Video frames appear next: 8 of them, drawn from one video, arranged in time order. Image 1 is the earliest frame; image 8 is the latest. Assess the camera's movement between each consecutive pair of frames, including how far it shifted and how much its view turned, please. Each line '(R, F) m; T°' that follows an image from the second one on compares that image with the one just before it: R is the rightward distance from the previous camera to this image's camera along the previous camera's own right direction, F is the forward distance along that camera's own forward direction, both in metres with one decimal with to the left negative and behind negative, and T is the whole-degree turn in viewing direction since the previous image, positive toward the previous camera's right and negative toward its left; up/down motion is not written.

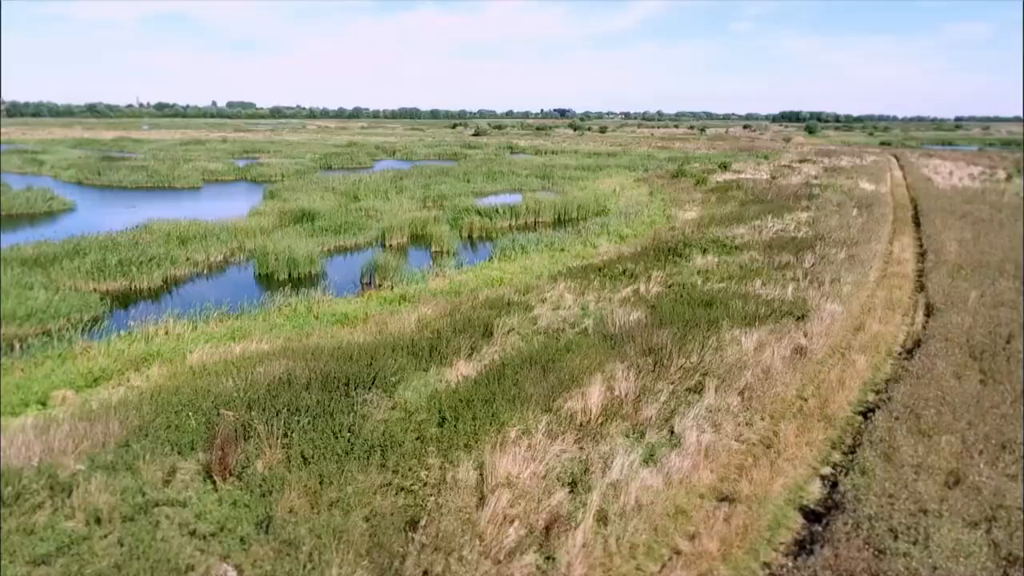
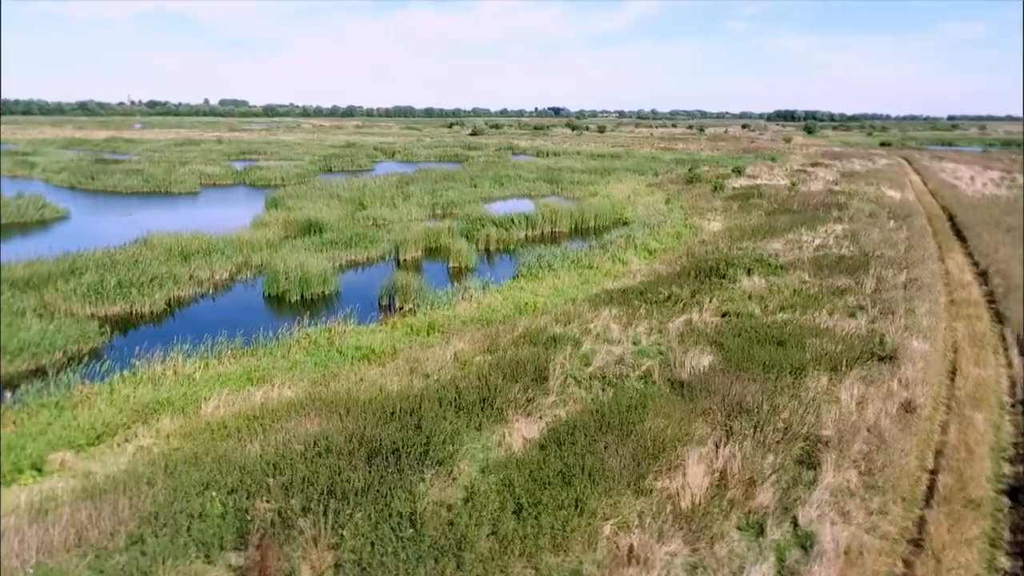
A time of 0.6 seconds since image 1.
(-0.4, +0.6) m; +1°
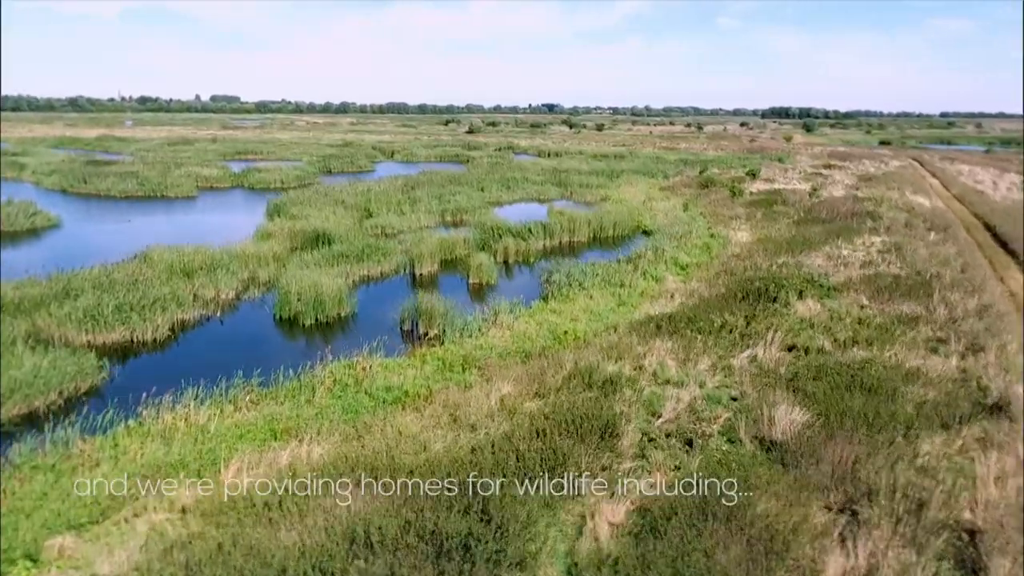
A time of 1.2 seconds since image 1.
(-0.4, +0.6) m; +1°
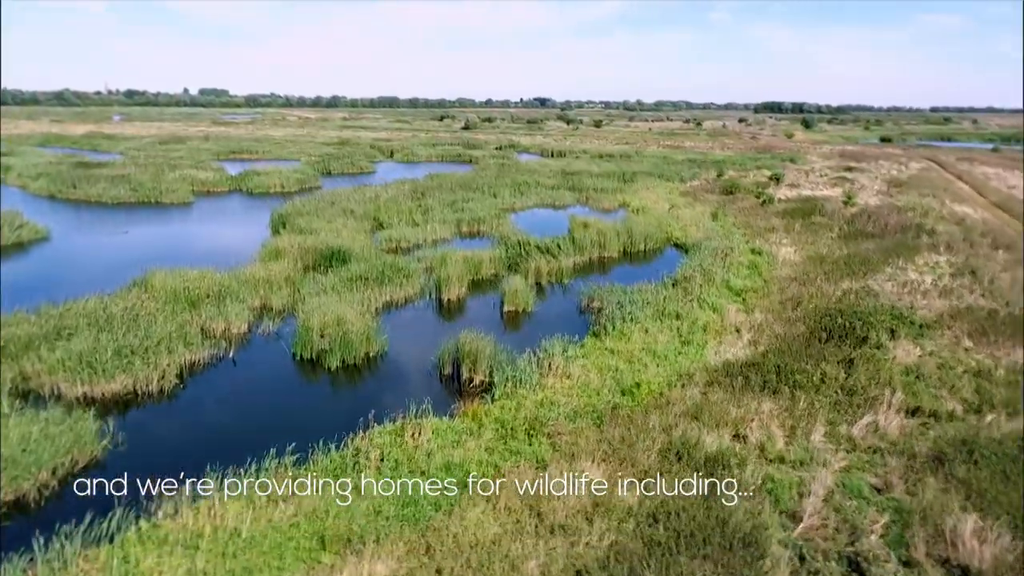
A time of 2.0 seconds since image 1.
(-0.6, +0.9) m; +1°
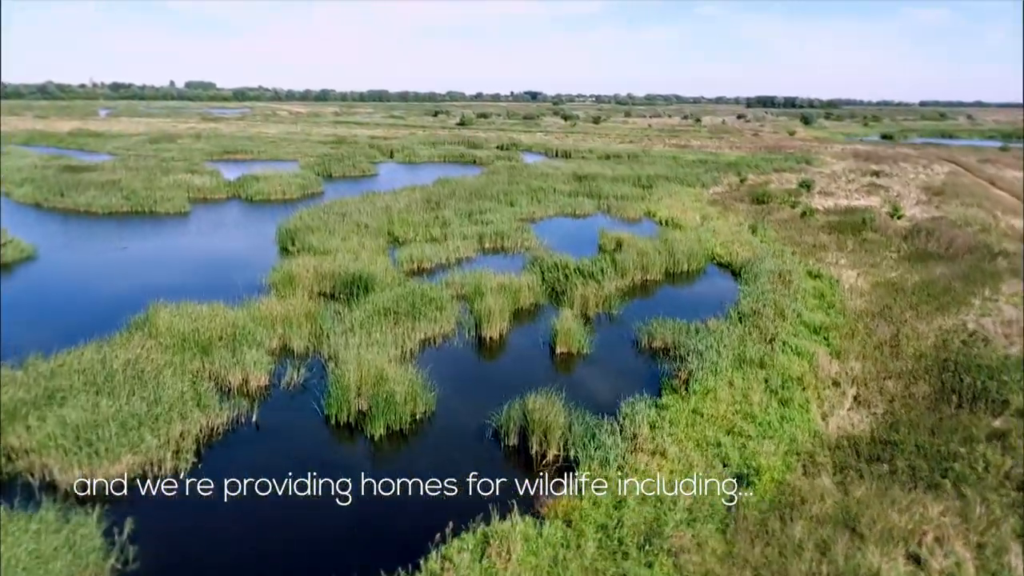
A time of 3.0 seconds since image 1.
(-0.7, +1.0) m; +1°
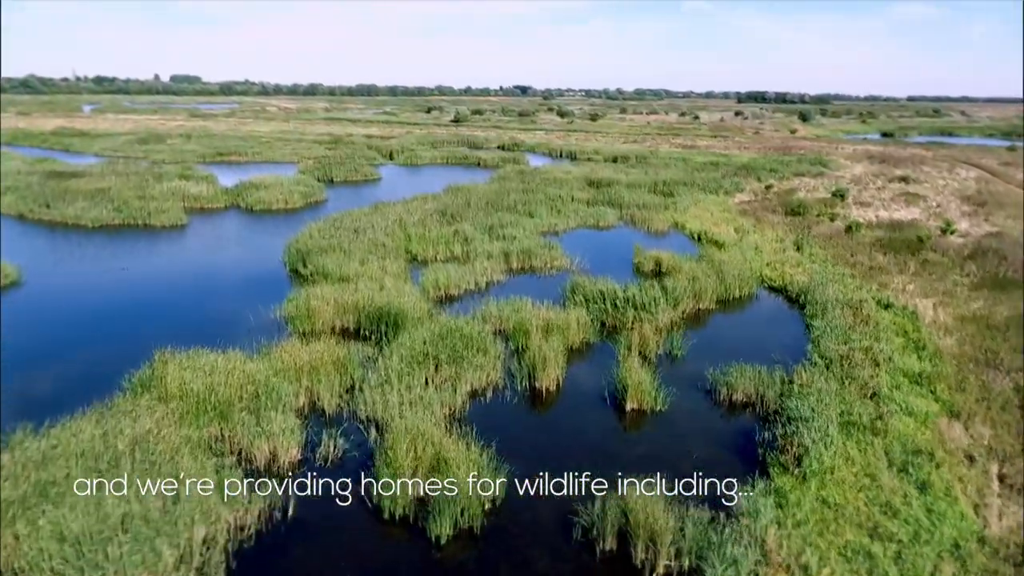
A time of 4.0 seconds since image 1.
(-0.7, +1.0) m; +1°
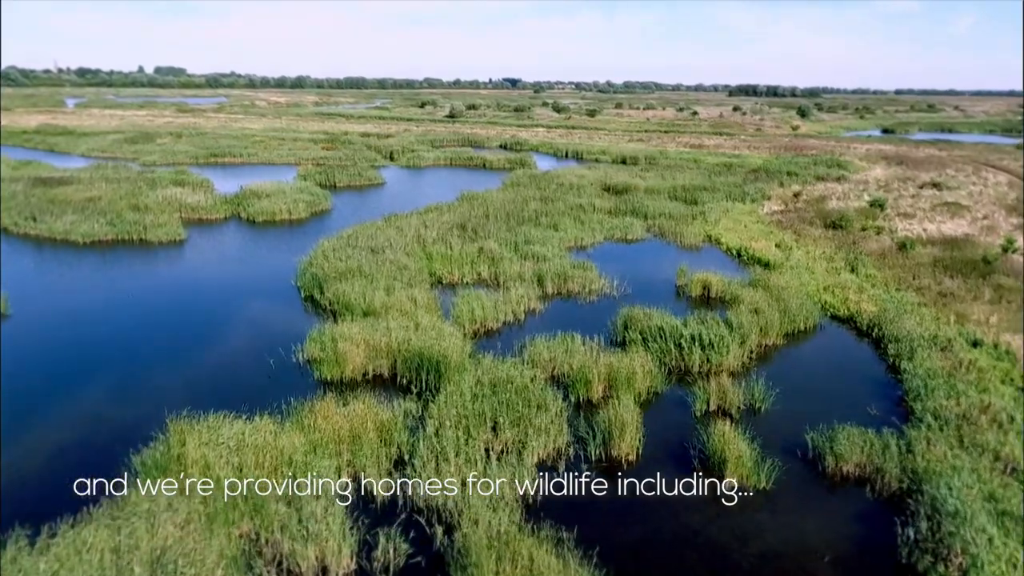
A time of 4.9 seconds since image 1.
(-0.7, +1.0) m; +1°
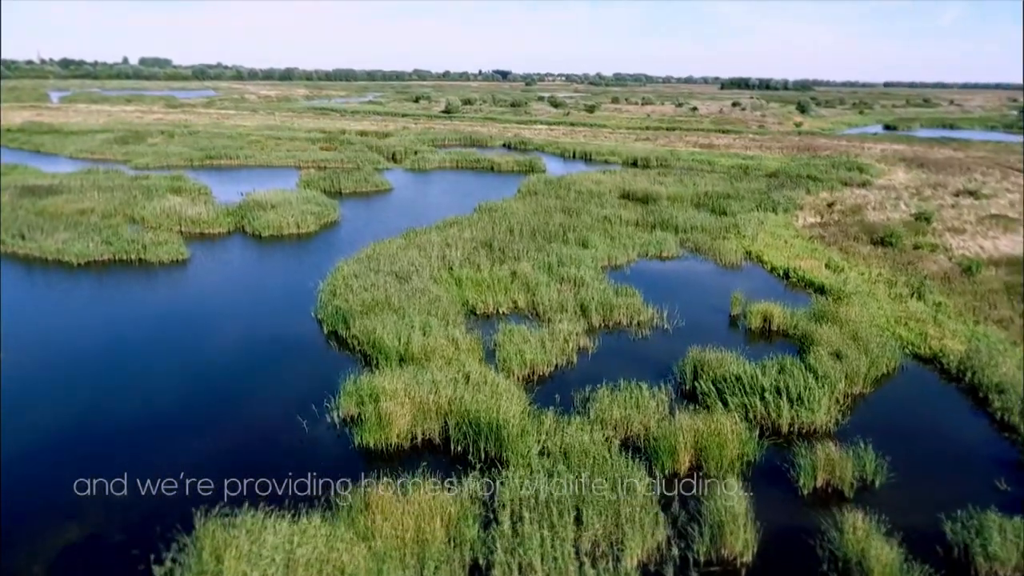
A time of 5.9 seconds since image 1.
(-0.8, +1.0) m; +1°
